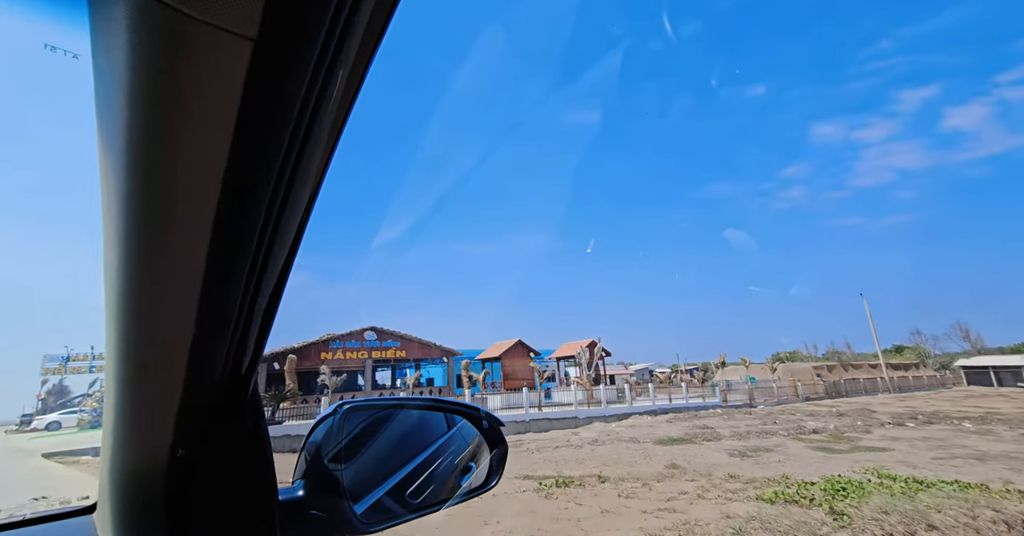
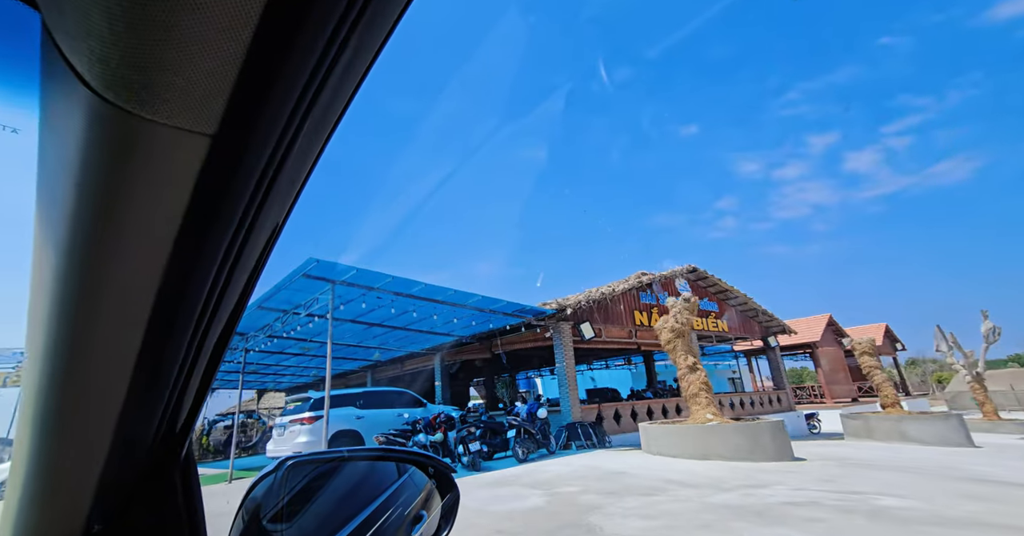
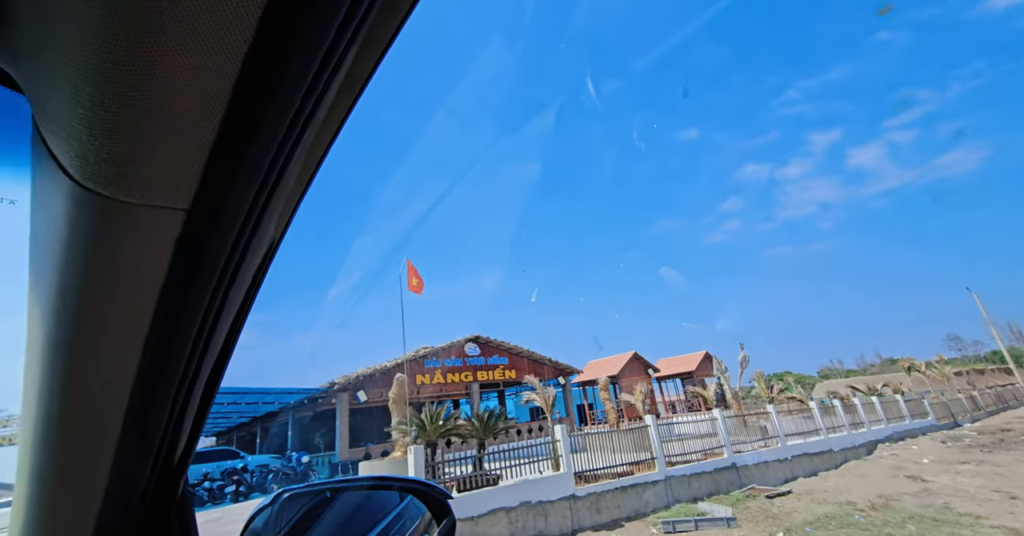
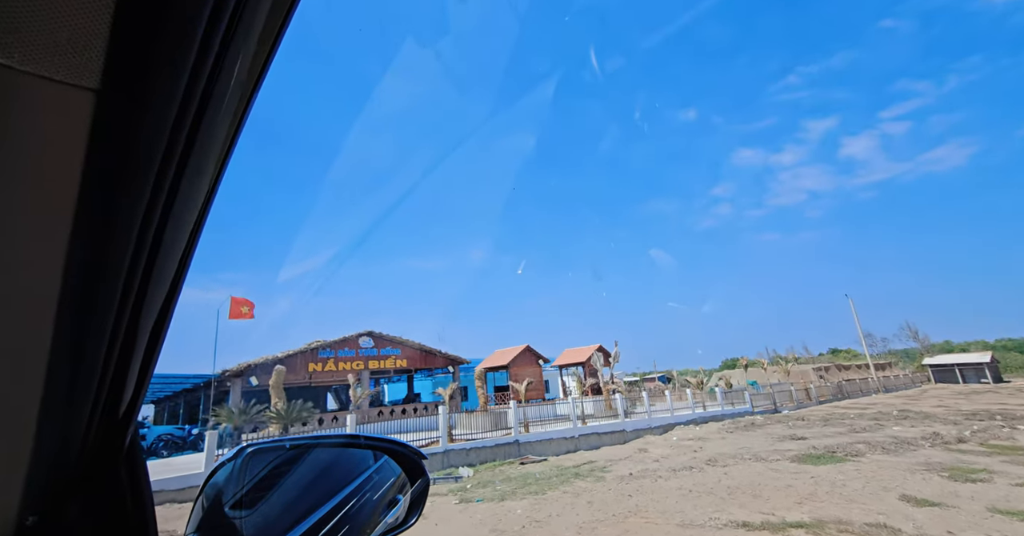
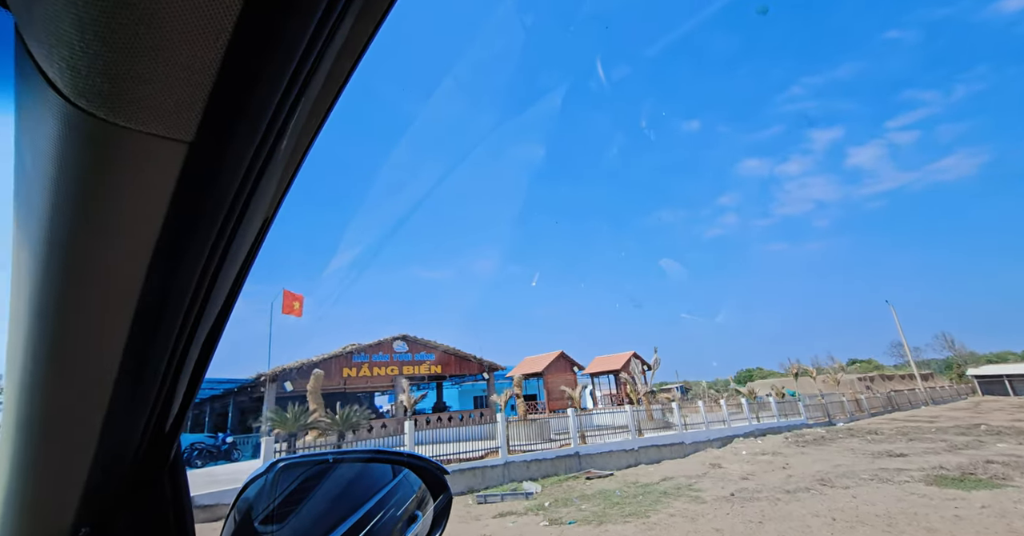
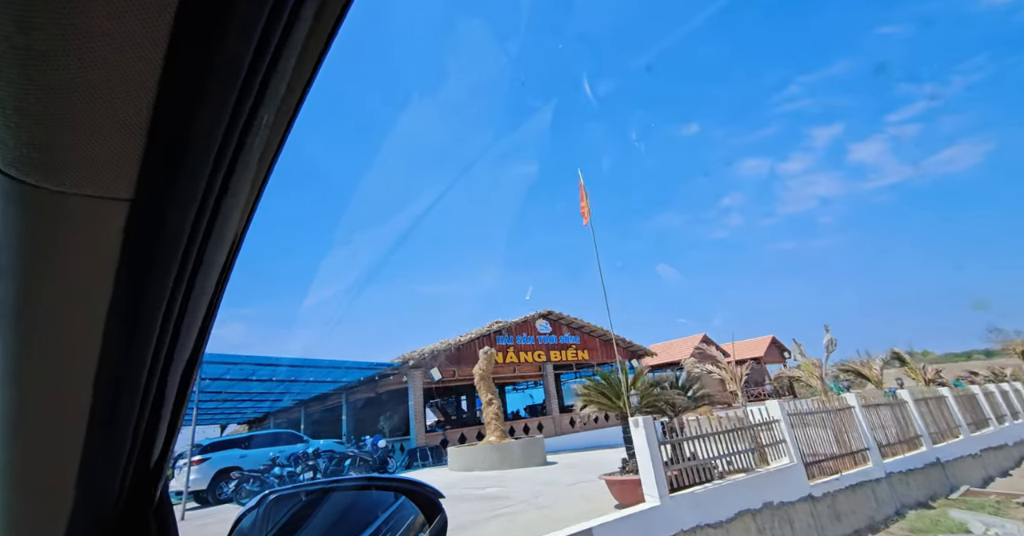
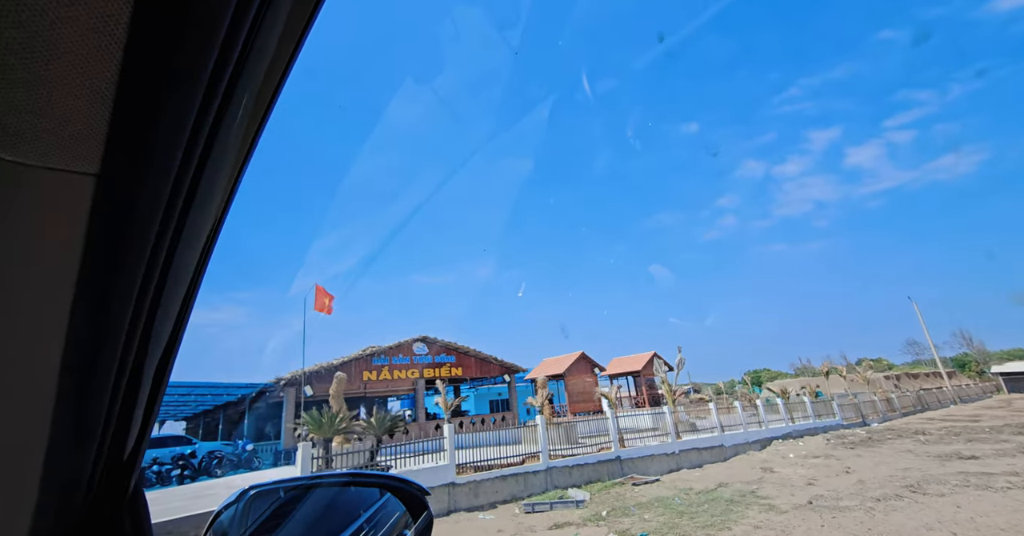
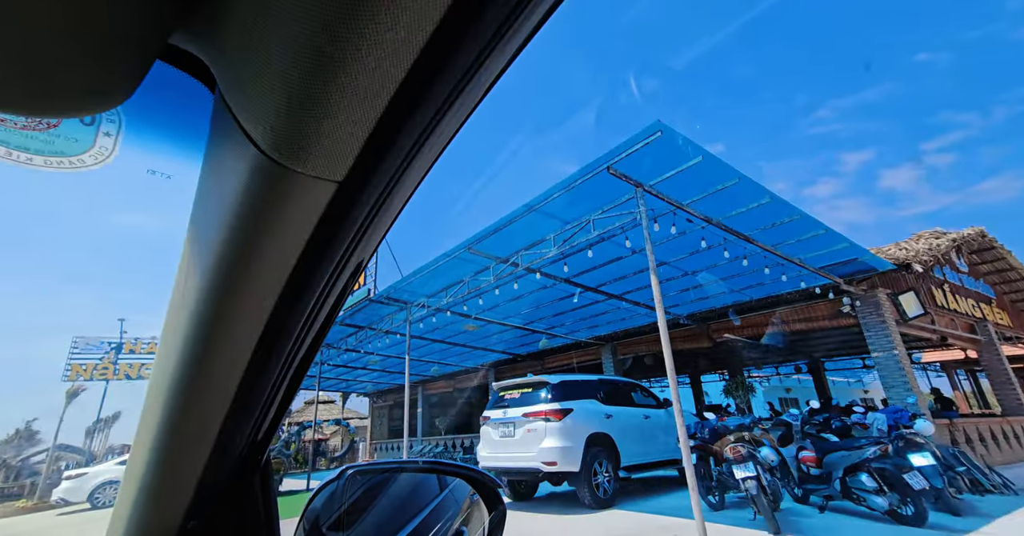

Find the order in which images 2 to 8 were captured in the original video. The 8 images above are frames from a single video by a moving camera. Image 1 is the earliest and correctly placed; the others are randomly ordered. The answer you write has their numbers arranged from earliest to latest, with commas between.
4, 5, 7, 3, 6, 2, 8
